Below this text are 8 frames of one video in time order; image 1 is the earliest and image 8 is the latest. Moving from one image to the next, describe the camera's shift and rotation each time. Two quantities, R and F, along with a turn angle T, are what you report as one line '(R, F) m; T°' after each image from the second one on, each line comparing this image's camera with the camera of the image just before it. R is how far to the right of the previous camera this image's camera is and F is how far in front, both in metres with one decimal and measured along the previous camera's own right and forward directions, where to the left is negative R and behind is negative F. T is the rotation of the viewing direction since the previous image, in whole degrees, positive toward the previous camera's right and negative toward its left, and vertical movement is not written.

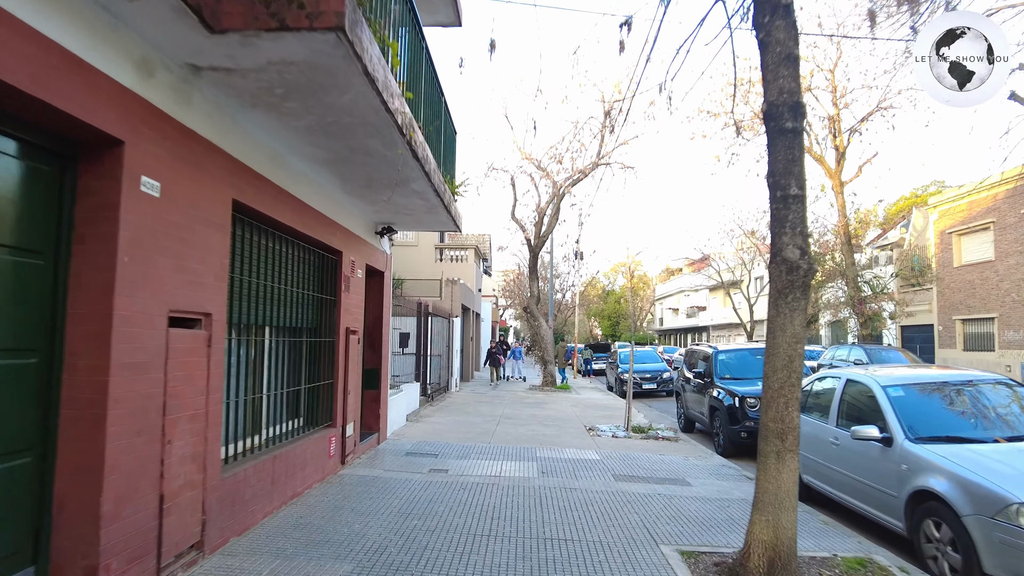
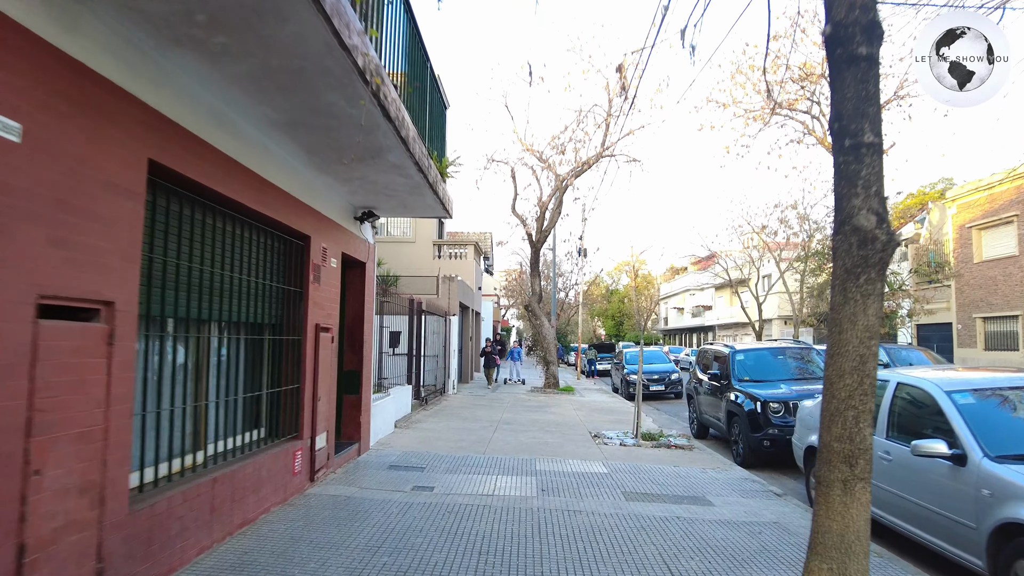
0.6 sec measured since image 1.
(+0.1, +0.9) m; 0°
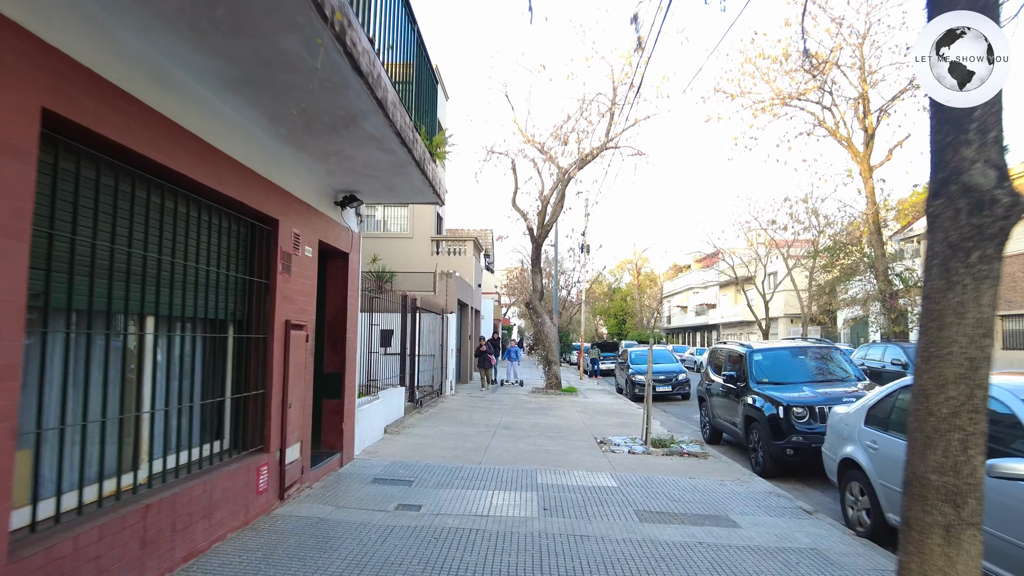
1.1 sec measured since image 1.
(0.0, +0.7) m; 0°
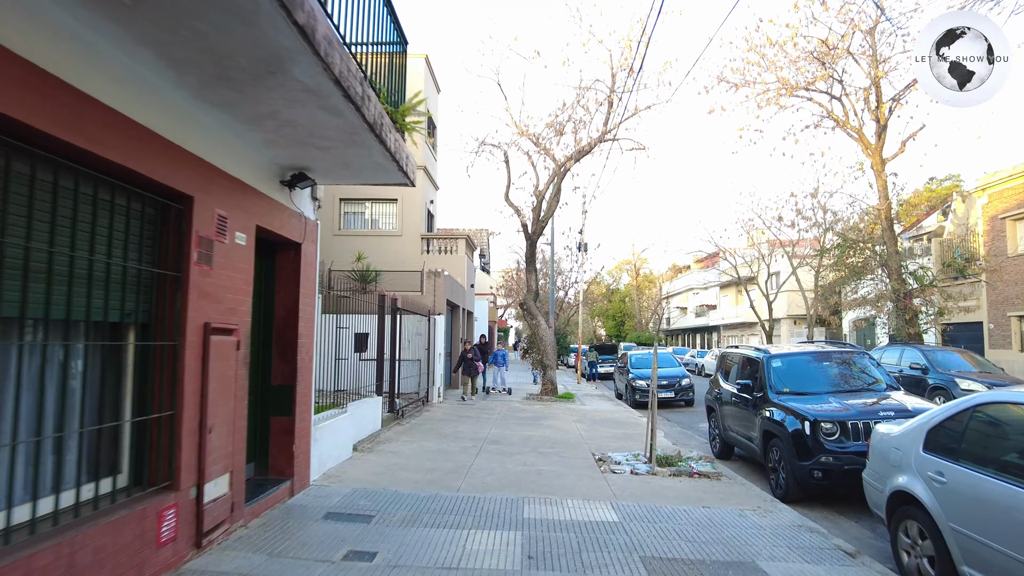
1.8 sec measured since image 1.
(+0.1, +1.1) m; 0°
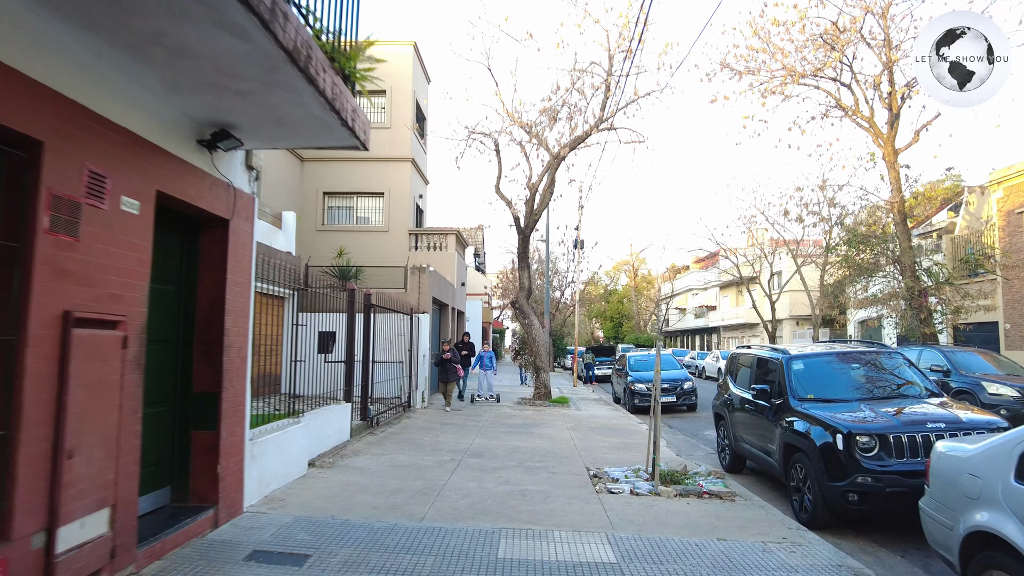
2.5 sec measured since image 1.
(+0.2, +1.1) m; 0°
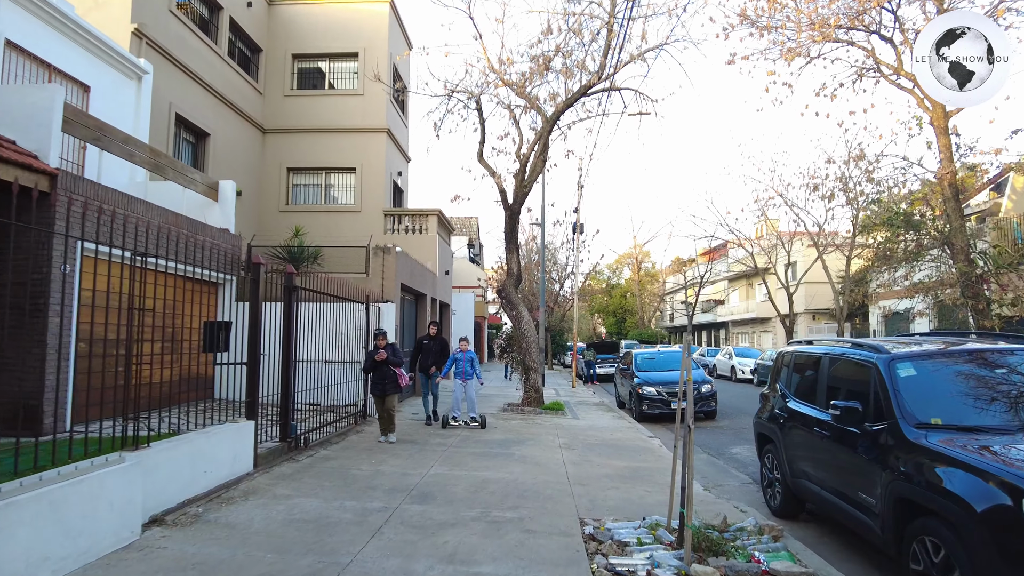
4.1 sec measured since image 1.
(+0.4, +2.5) m; 0°
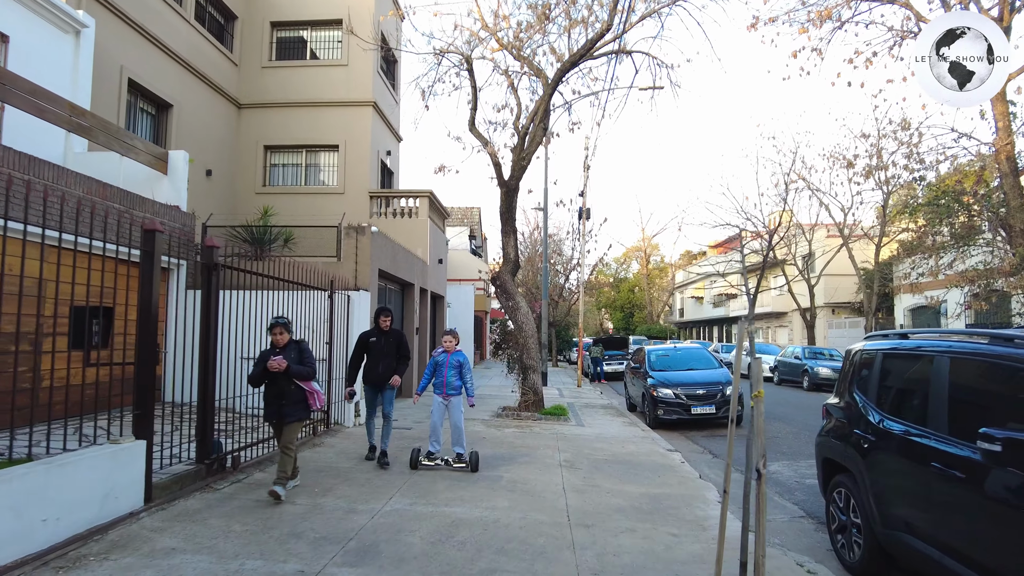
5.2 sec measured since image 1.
(+0.2, +1.7) m; -1°
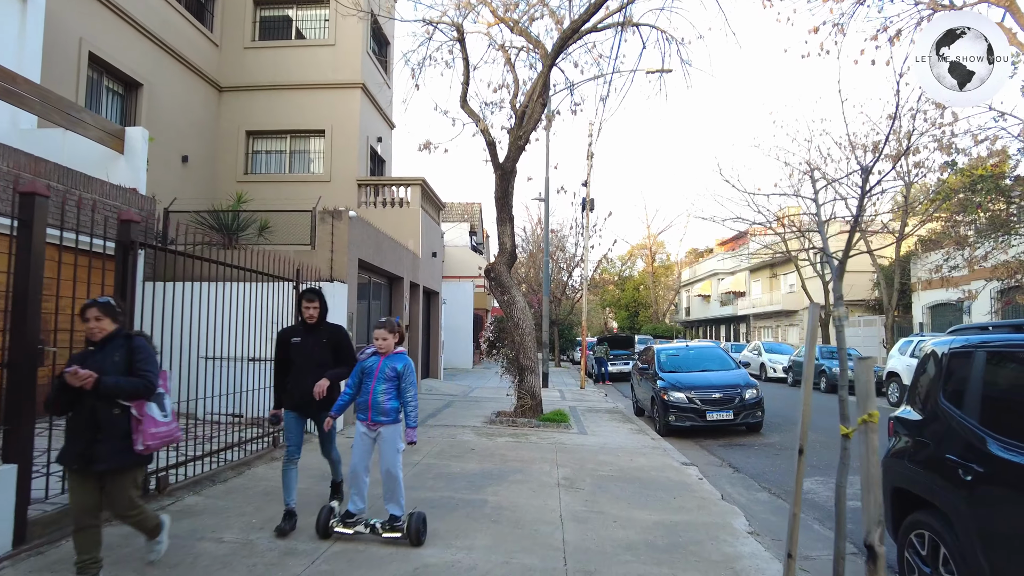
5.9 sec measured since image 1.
(+0.1, +1.1) m; 0°
